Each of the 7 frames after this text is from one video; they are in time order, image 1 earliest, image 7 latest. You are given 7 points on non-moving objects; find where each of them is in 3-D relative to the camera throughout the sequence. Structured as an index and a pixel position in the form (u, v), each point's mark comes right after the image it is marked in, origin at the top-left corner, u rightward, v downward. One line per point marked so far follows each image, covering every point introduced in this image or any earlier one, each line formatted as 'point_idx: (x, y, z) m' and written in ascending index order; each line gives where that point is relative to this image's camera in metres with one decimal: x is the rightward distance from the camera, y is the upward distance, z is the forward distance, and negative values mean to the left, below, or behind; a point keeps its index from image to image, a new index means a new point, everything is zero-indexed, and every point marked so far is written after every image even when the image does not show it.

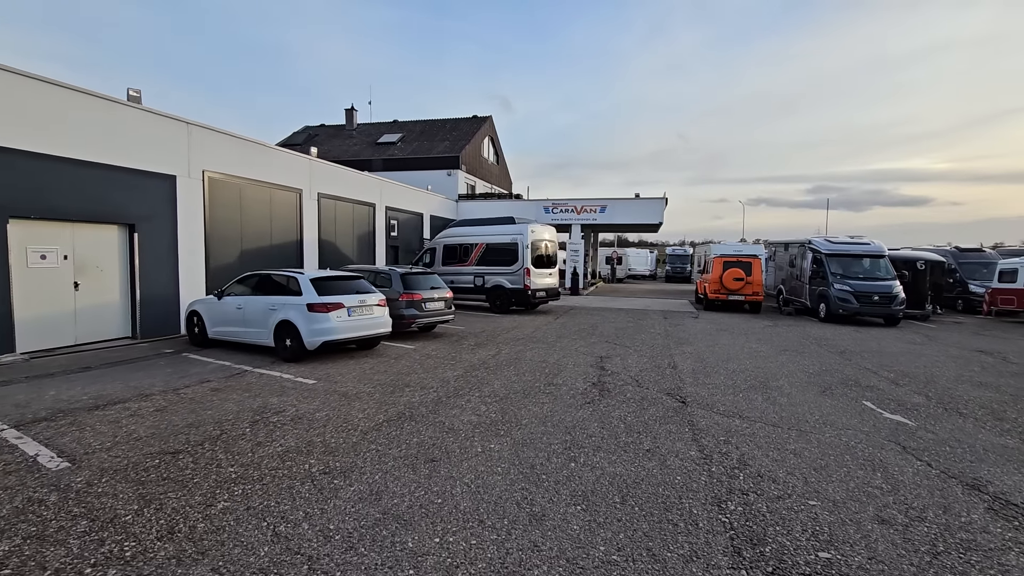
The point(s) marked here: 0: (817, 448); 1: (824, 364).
0: (+2.7, -1.4, +4.5) m
1: (+5.3, -1.3, +8.6) m
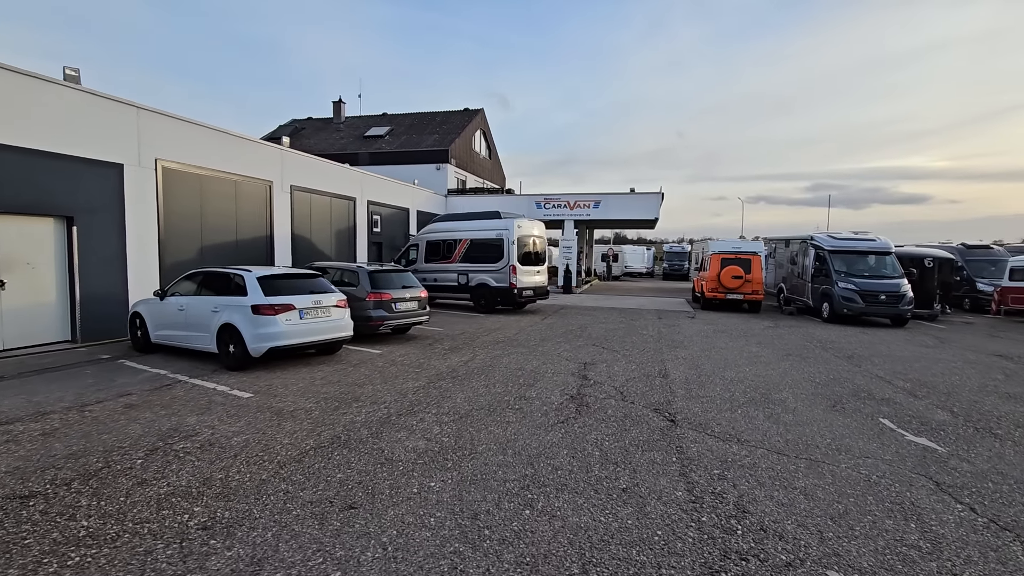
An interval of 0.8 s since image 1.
0: (+2.3, -1.4, +3.7) m
1: (+4.9, -1.3, +7.8) m
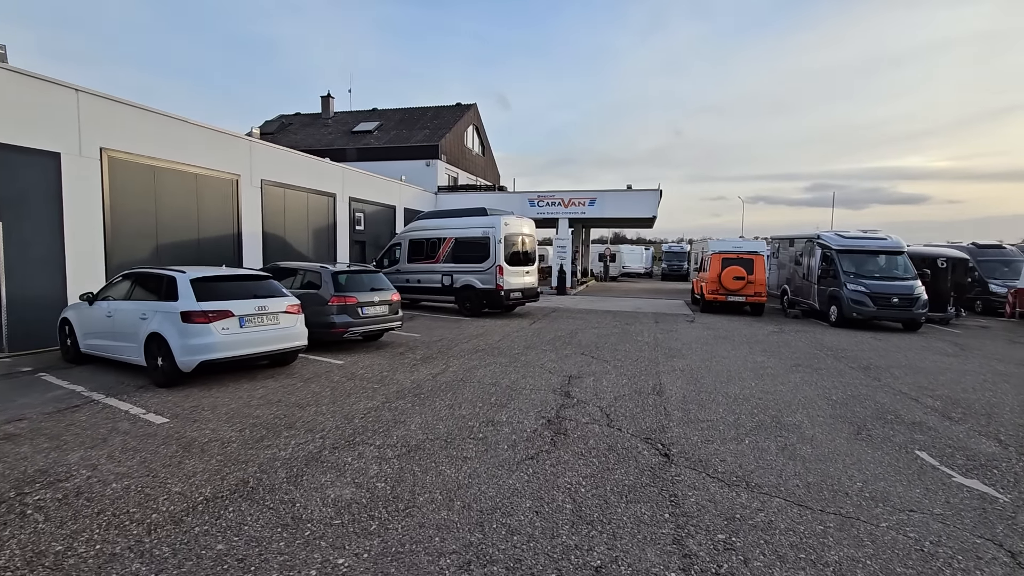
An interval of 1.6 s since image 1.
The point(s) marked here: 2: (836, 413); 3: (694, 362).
0: (+2.0, -1.5, +2.8) m
1: (+4.5, -1.3, +6.9) m
2: (+3.6, -1.4, +5.6) m
3: (+3.0, -1.2, +8.3) m
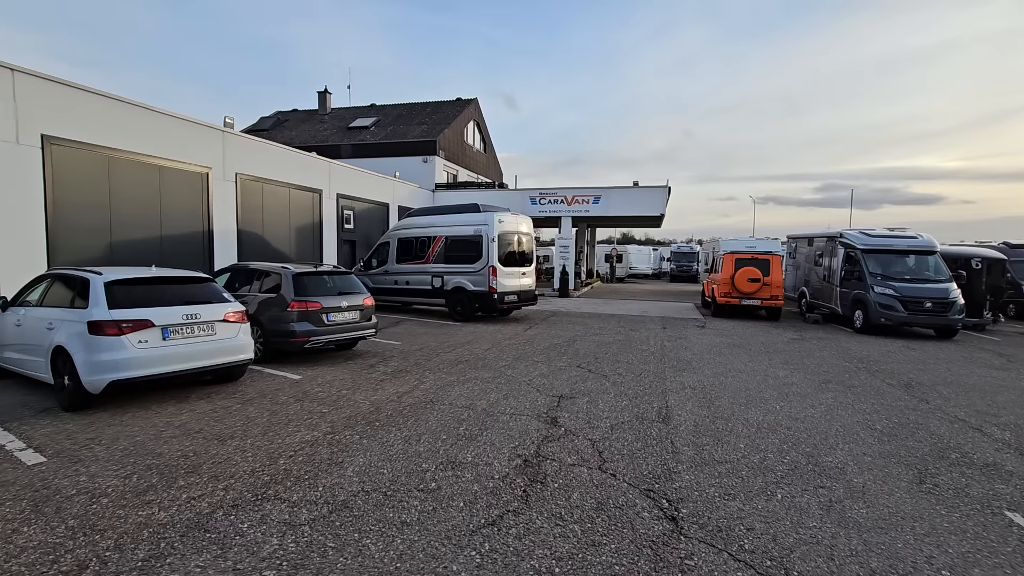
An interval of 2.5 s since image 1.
0: (+1.7, -1.5, +1.7) m
1: (+4.3, -1.4, +5.8) m
2: (+3.3, -1.4, +4.5) m
3: (+2.8, -1.3, +7.2) m
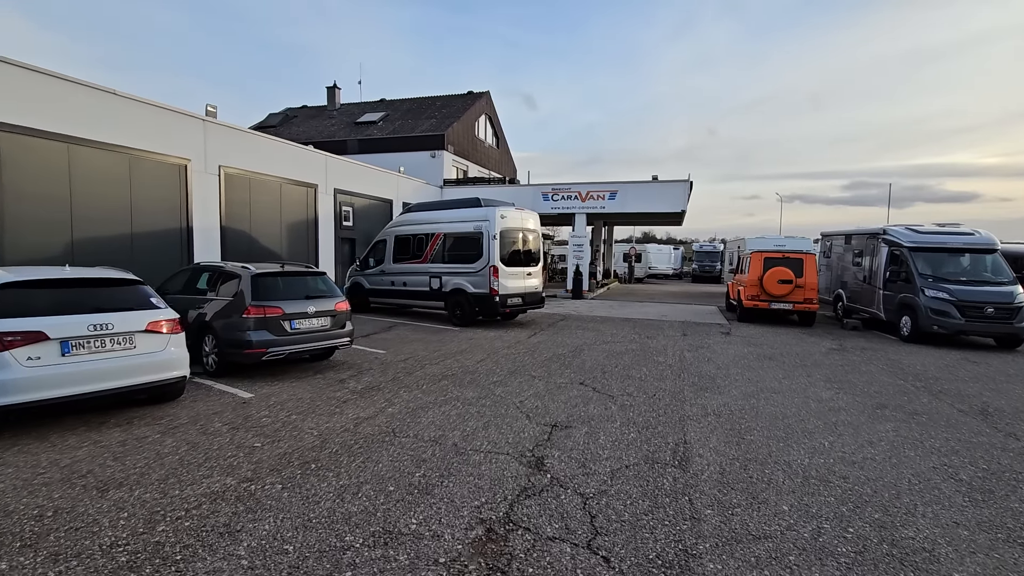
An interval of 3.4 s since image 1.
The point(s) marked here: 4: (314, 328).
0: (+1.3, -1.6, +0.5) m
1: (+4.1, -1.5, +4.5) m
2: (+3.1, -1.5, +3.3) m
3: (+2.6, -1.3, +6.0) m
4: (-2.6, -0.5, +6.7) m
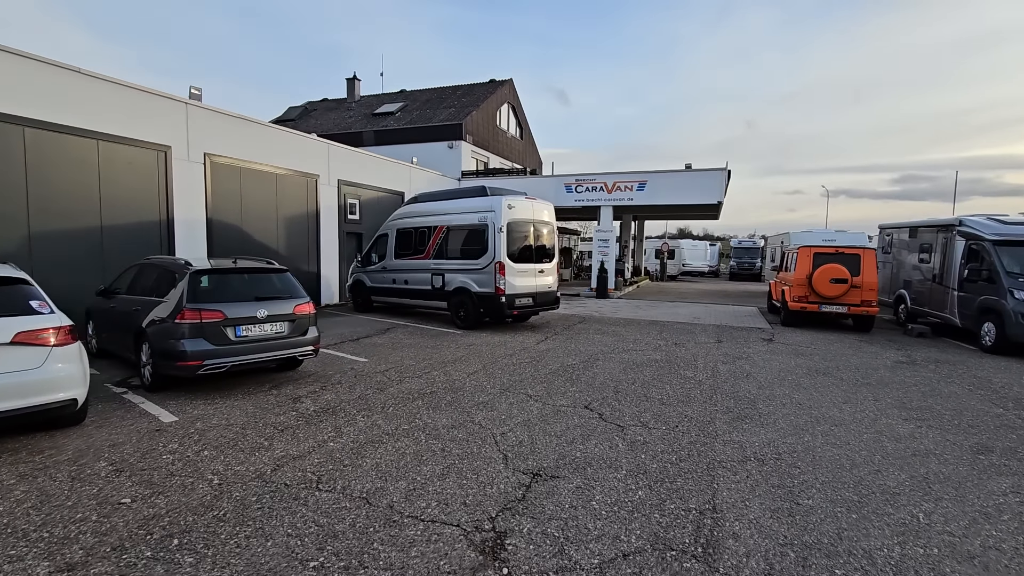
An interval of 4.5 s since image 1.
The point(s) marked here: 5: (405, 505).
0: (+0.8, -1.6, -0.7) m
1: (+3.8, -1.5, +3.0) m
2: (+2.7, -1.5, +1.9) m
3: (+2.5, -1.3, +4.6) m
4: (-2.7, -0.5, +5.7) m
5: (-0.7, -1.4, +3.2) m
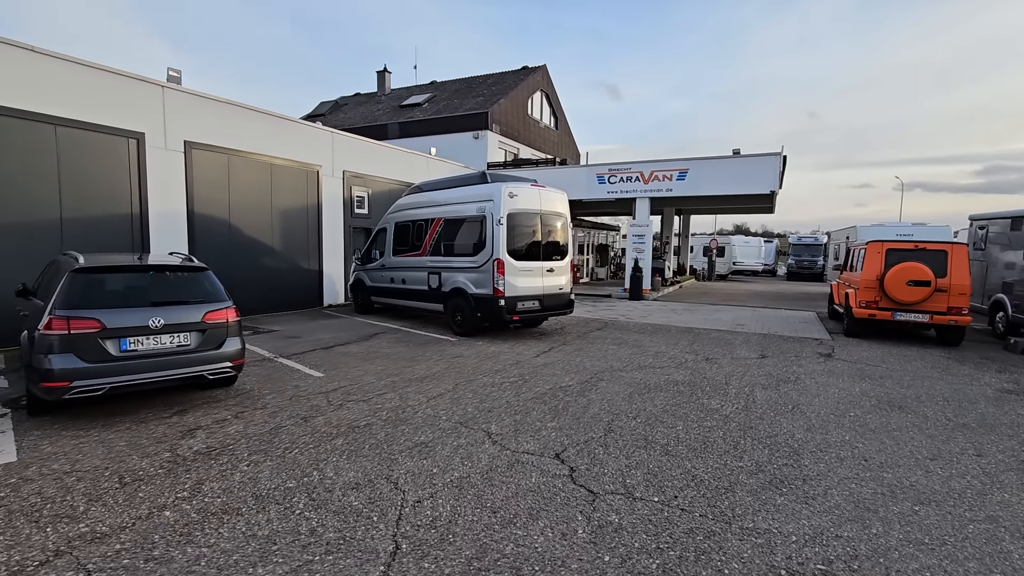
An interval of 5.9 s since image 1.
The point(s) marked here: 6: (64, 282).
0: (-0.2, -1.7, -2.1) m
1: (+3.2, -1.6, +1.3) m
2: (+1.9, -1.6, +0.3) m
3: (+1.9, -1.4, +3.0) m
4: (-3.1, -0.5, +4.6) m
5: (-1.3, -1.4, +2.0) m
6: (-3.9, +0.1, +4.5) m
